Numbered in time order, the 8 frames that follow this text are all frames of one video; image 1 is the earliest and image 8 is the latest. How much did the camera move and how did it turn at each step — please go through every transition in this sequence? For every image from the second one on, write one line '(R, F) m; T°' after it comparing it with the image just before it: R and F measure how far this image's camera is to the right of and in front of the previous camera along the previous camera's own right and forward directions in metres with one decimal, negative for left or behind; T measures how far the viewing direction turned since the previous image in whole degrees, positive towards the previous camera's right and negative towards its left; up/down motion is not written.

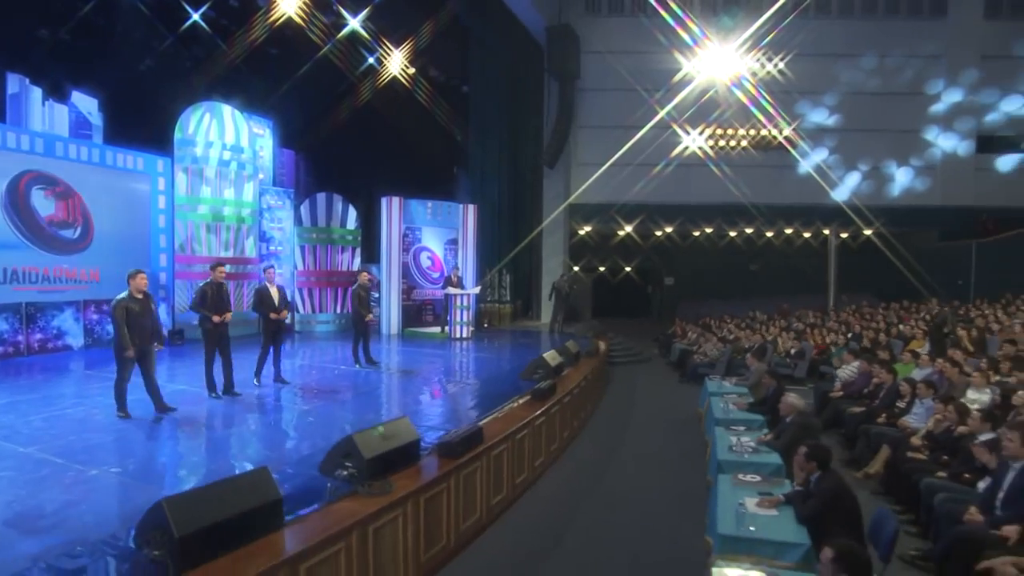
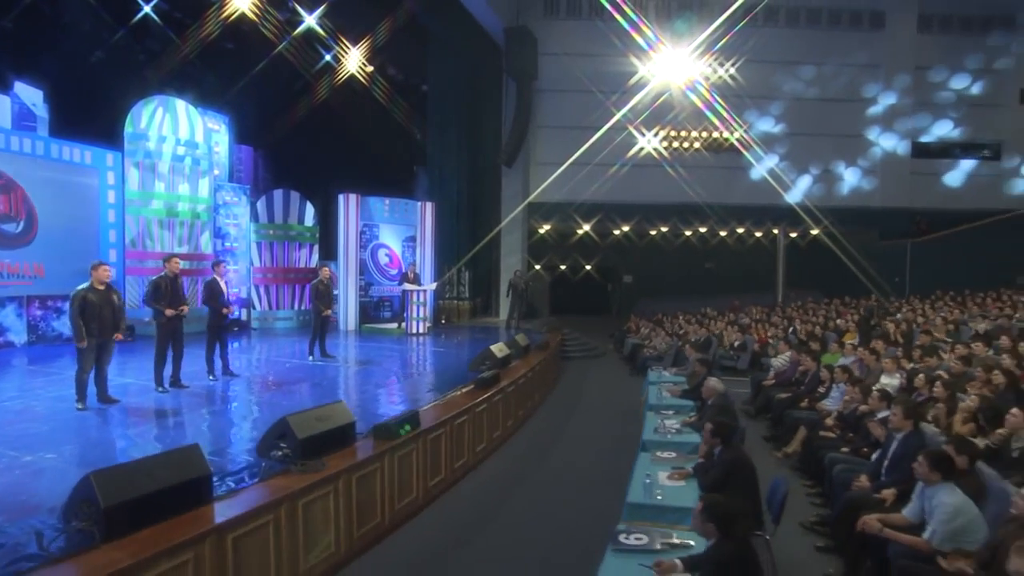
(+0.3, -0.3) m; +3°
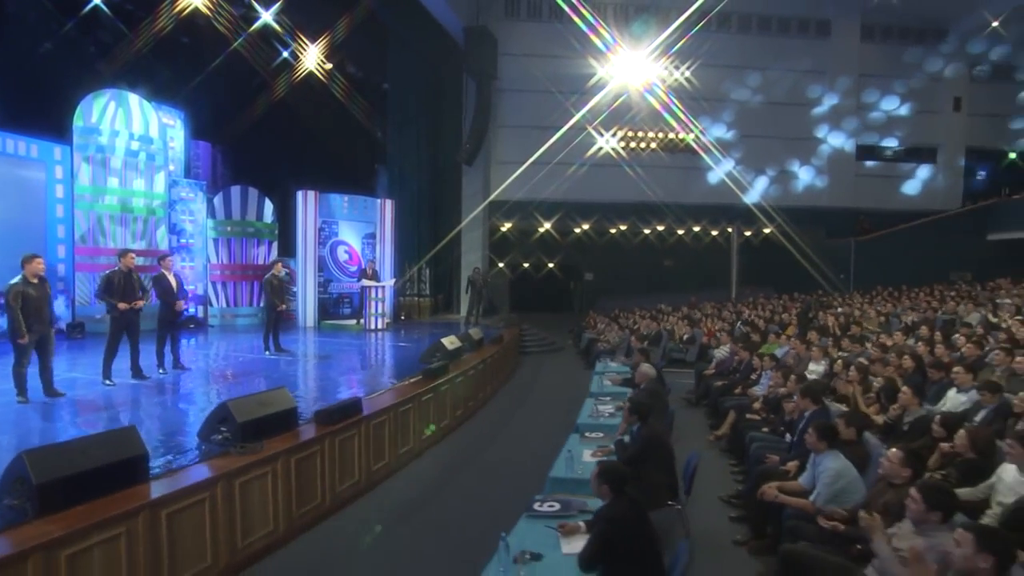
(+0.3, -0.3) m; +3°
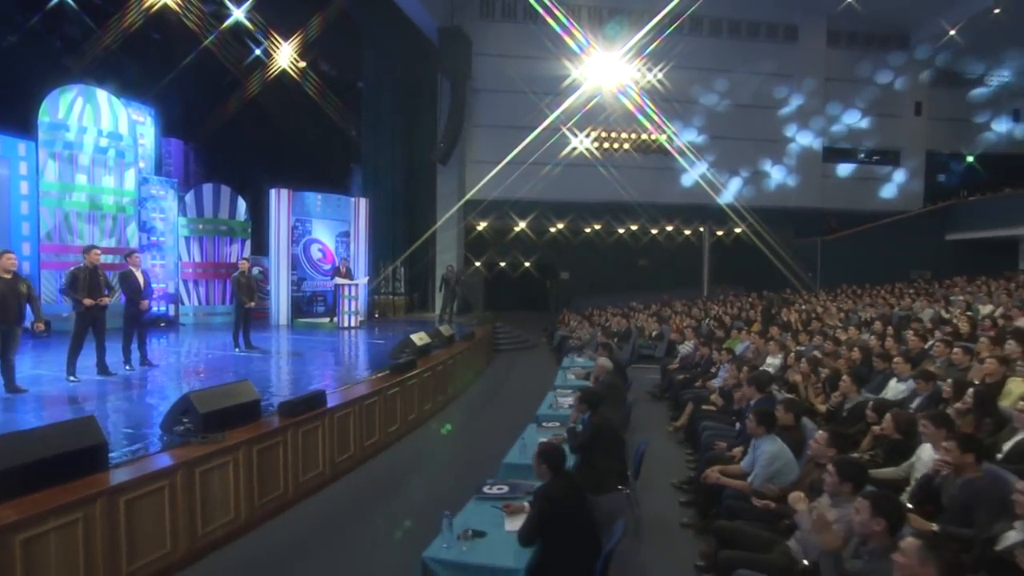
(+0.2, -0.2) m; +2°
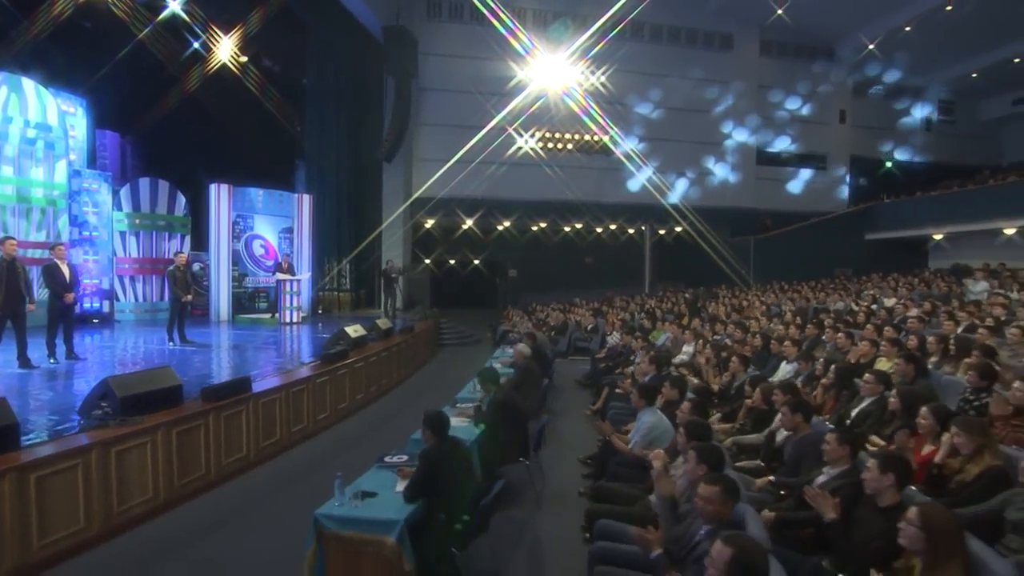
(+0.4, -0.4) m; +4°
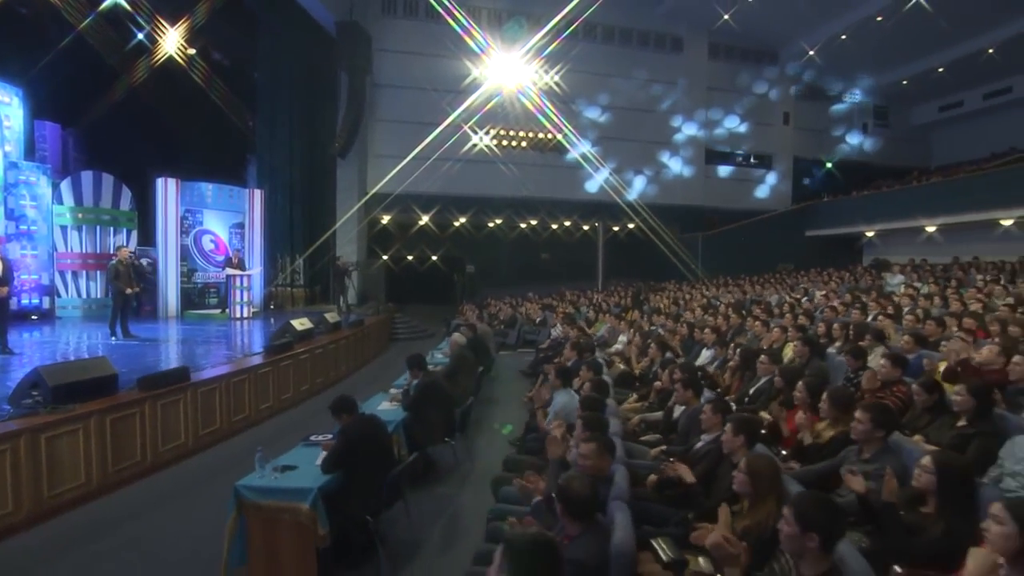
(+0.4, -0.3) m; +3°
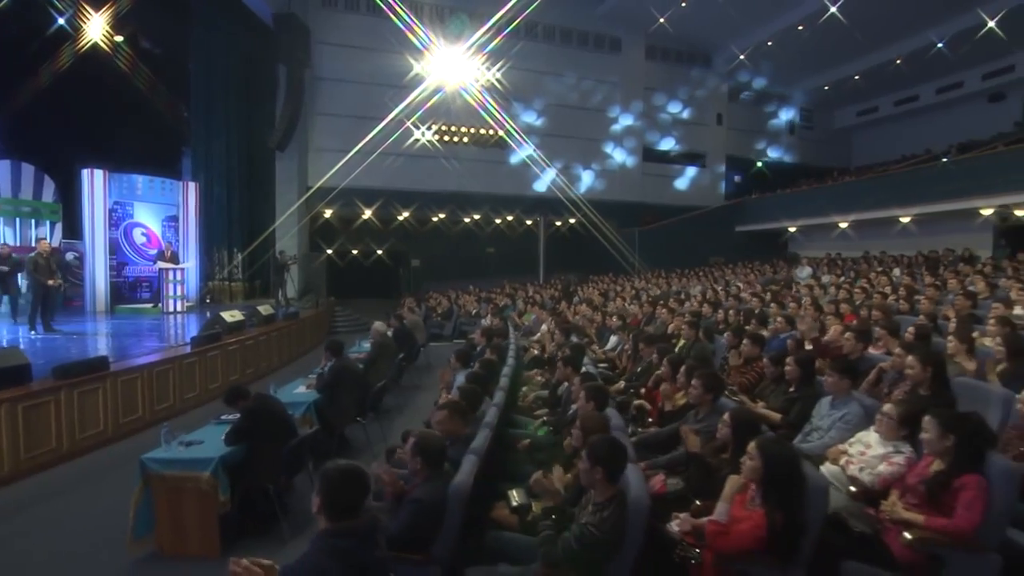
(+0.5, -0.4) m; +4°
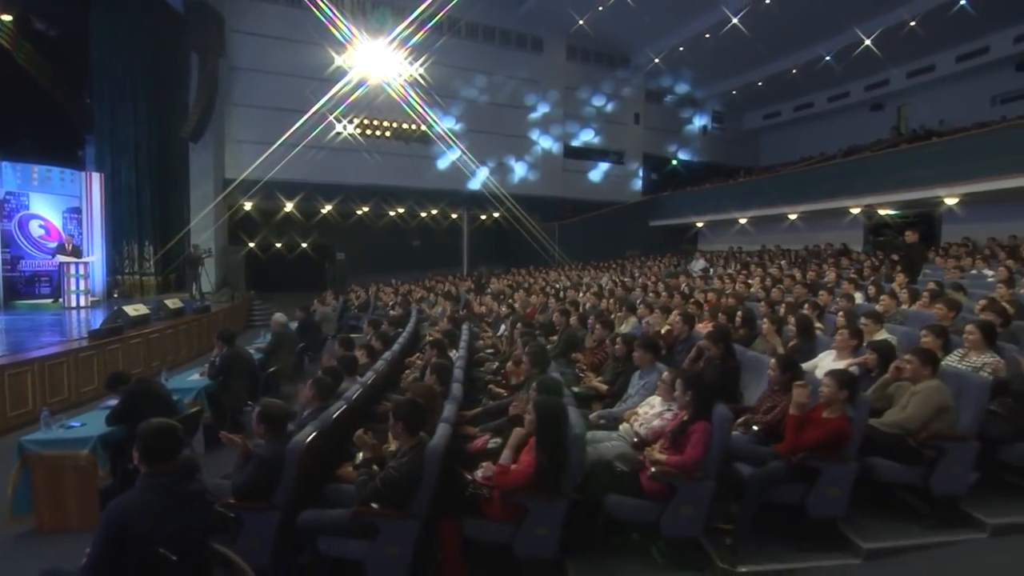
(+0.6, -0.6) m; +6°
